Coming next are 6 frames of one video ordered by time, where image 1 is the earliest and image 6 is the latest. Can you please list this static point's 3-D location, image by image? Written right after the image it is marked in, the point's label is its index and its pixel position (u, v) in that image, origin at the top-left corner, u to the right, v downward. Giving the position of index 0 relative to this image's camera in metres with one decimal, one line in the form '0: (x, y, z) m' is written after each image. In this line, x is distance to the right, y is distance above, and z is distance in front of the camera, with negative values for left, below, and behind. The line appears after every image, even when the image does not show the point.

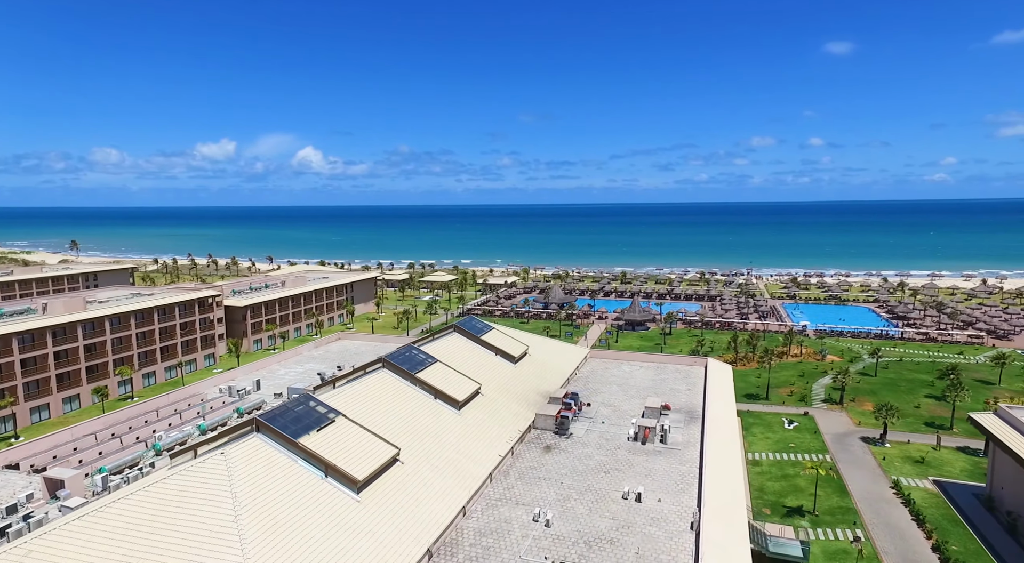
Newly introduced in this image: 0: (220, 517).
0: (-9.2, -7.5, +19.5) m
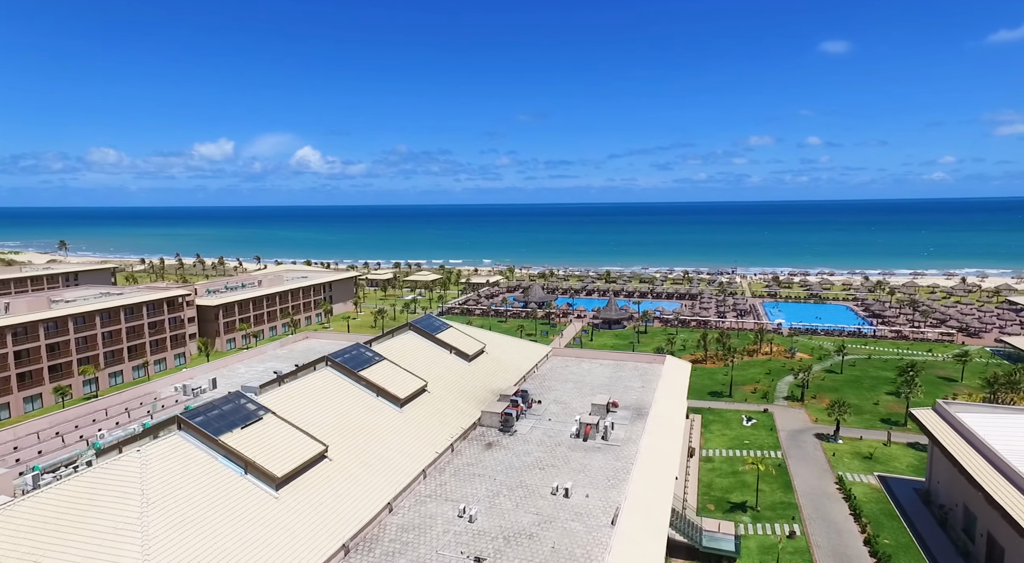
0: (-12.3, -7.4, +19.6) m
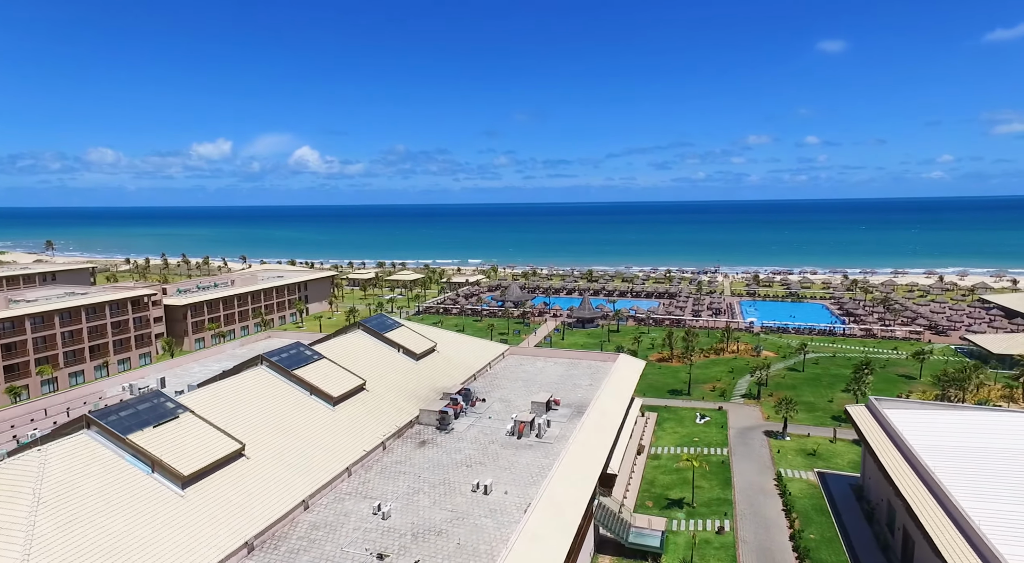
0: (-15.8, -7.4, +19.6) m
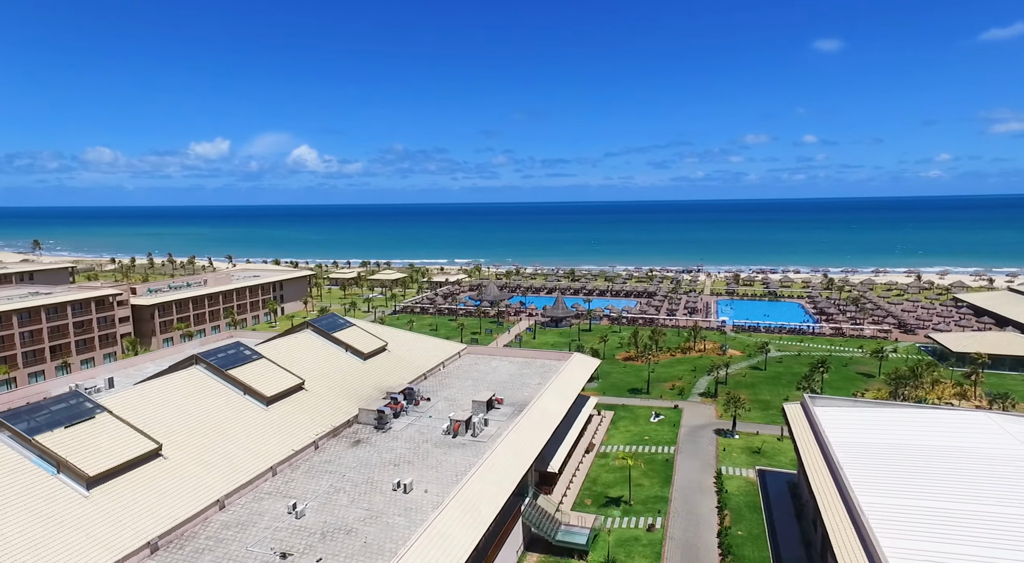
0: (-19.2, -7.4, +19.6) m
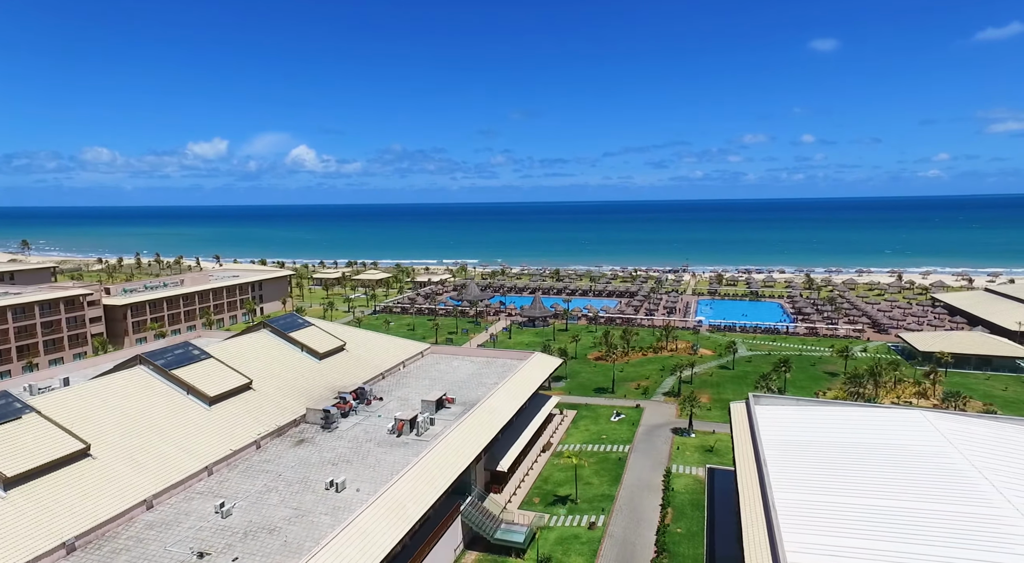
0: (-22.2, -7.4, +19.5) m
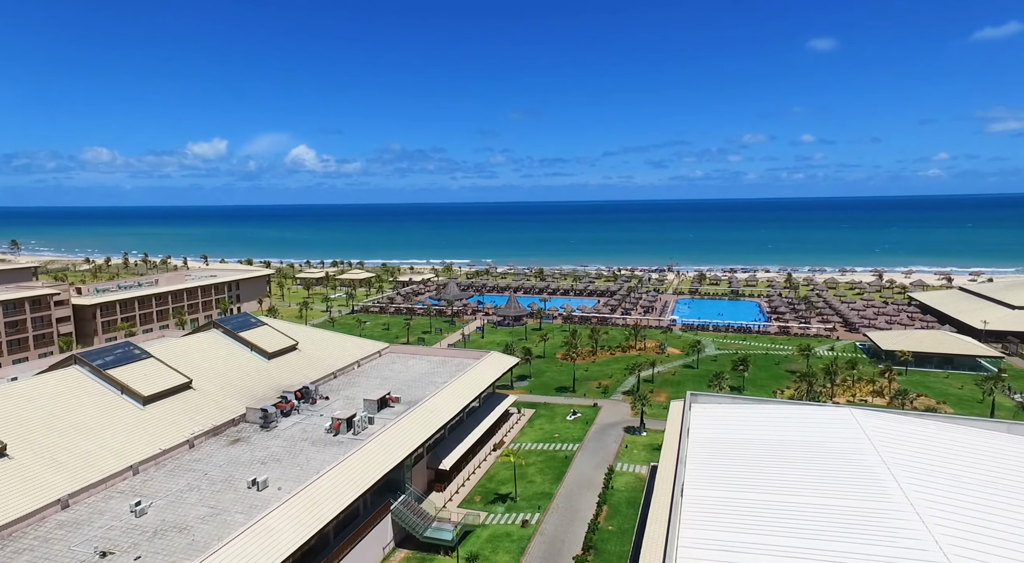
0: (-25.7, -7.4, +19.5) m
